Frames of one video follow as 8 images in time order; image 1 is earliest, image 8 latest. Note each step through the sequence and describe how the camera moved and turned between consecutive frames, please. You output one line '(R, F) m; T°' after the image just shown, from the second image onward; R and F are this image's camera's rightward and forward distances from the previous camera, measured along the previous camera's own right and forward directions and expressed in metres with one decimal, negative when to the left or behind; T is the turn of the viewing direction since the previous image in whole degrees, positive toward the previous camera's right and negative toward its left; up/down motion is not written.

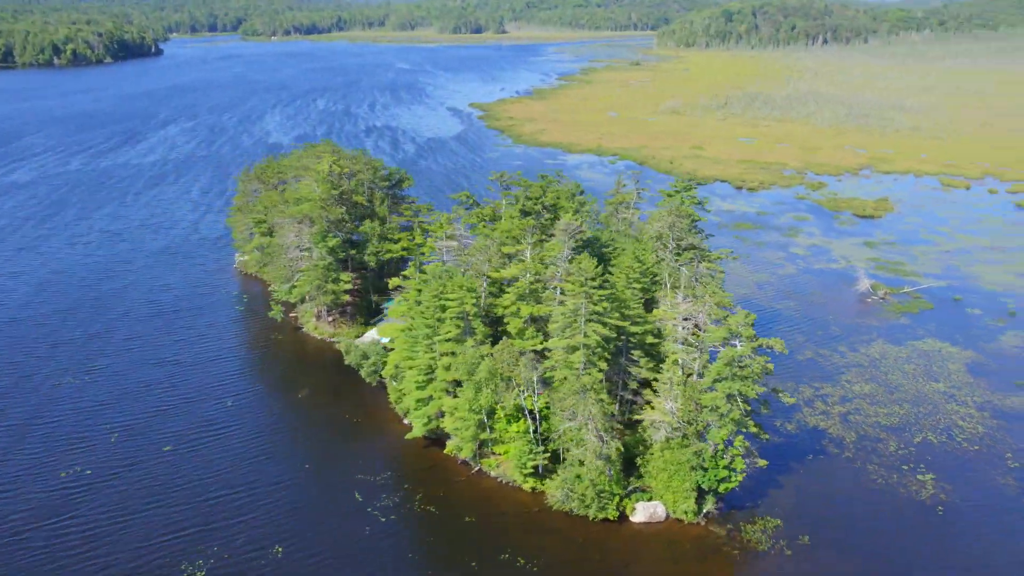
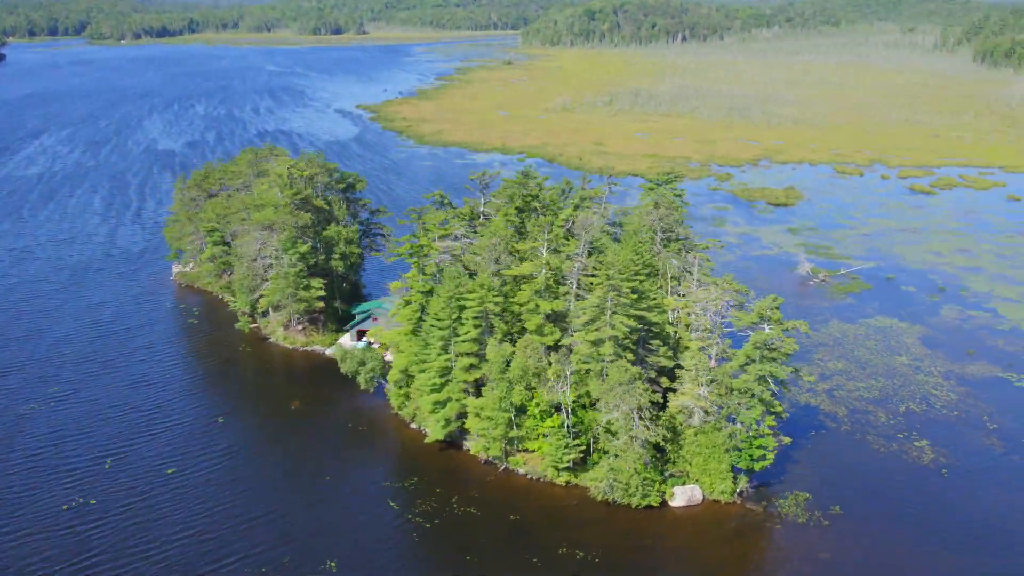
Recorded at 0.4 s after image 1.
(-7.1, +0.3) m; +8°
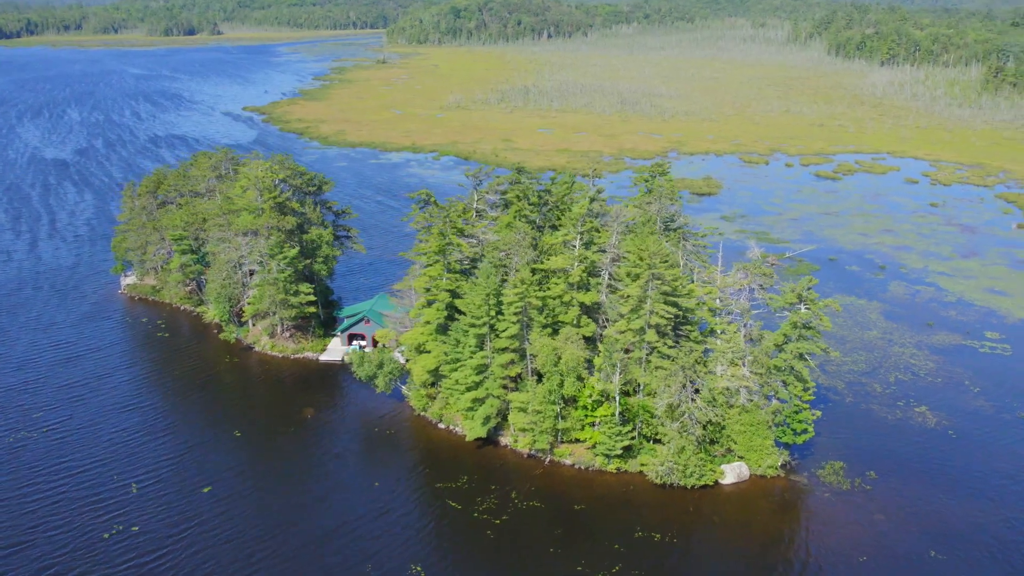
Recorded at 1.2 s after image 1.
(-8.1, +0.2) m; +8°
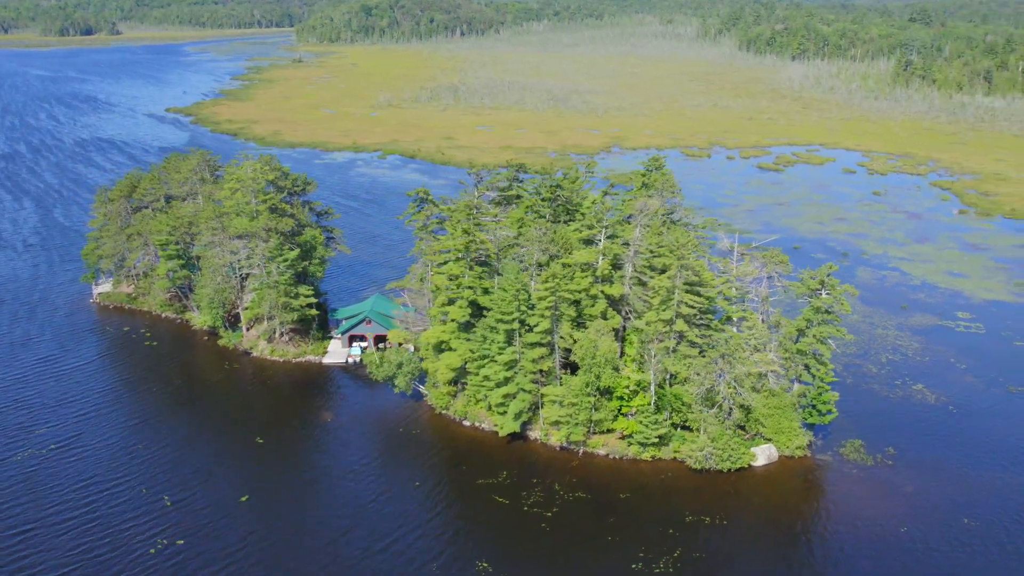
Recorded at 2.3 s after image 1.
(-5.6, -0.2) m; +6°
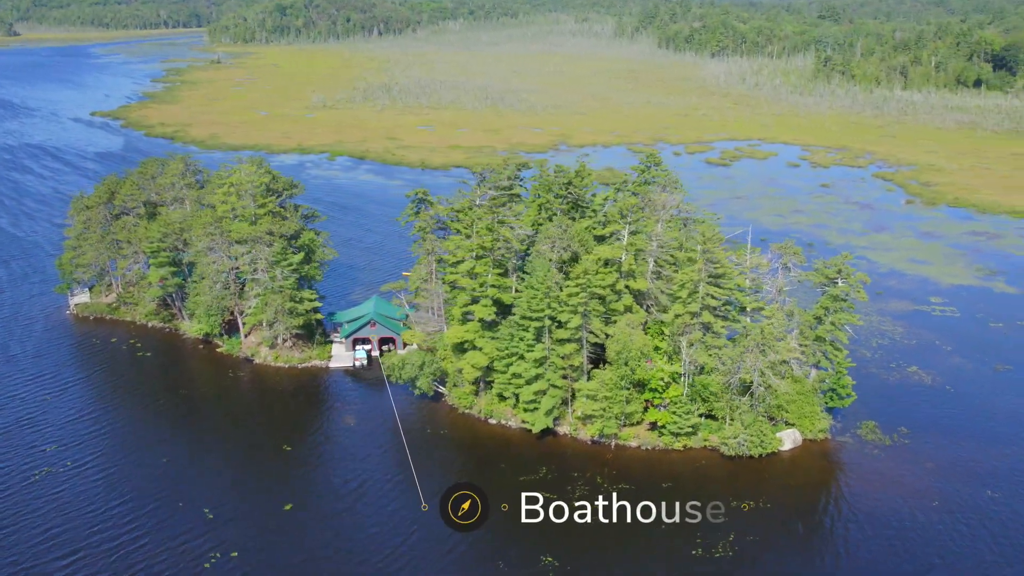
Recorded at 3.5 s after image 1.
(-5.5, -0.2) m; +5°
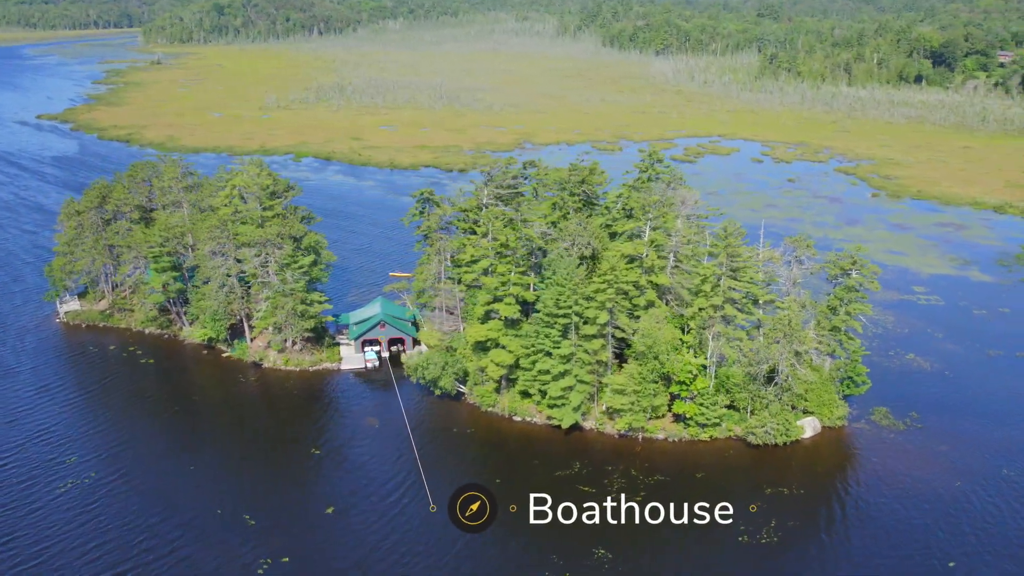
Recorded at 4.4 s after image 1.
(-4.3, -0.3) m; +4°
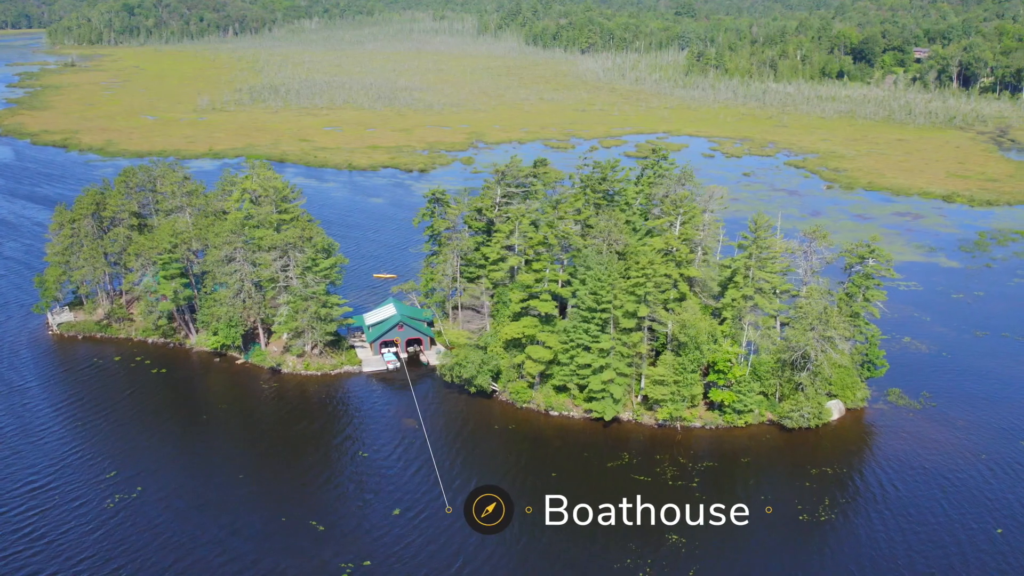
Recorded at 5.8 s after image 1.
(-6.2, -0.4) m; +5°
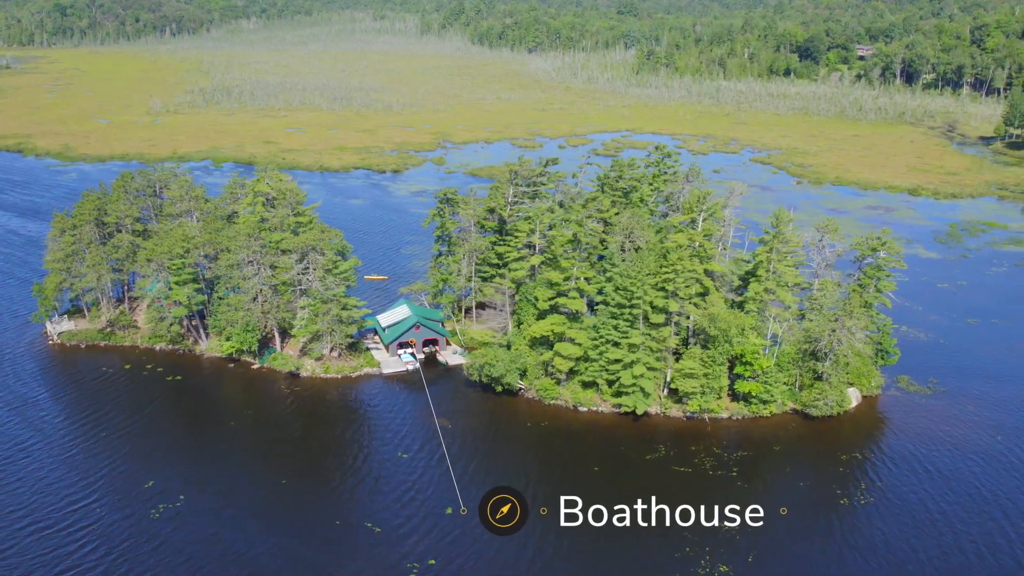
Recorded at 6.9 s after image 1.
(-4.7, -0.4) m; +4°
